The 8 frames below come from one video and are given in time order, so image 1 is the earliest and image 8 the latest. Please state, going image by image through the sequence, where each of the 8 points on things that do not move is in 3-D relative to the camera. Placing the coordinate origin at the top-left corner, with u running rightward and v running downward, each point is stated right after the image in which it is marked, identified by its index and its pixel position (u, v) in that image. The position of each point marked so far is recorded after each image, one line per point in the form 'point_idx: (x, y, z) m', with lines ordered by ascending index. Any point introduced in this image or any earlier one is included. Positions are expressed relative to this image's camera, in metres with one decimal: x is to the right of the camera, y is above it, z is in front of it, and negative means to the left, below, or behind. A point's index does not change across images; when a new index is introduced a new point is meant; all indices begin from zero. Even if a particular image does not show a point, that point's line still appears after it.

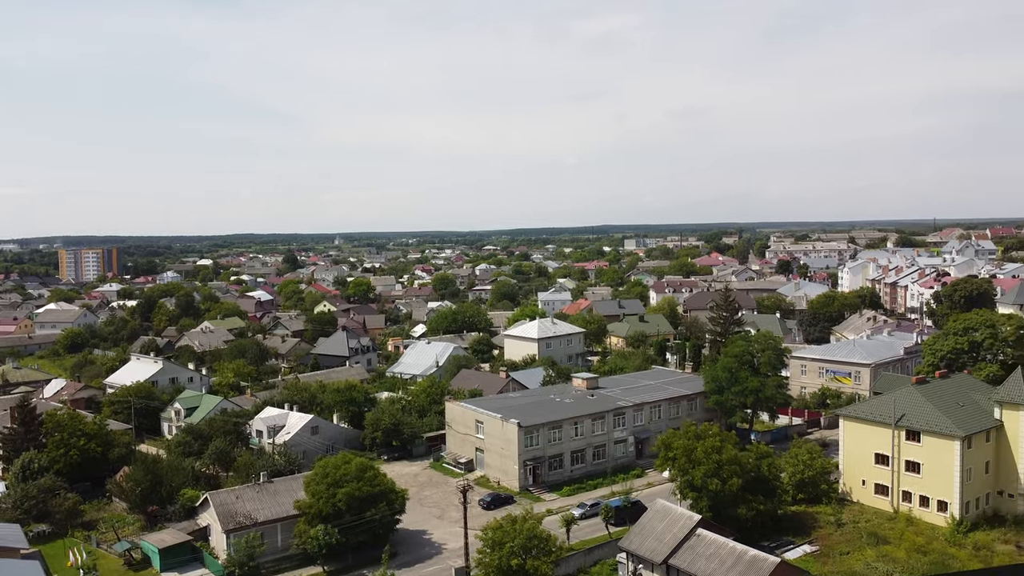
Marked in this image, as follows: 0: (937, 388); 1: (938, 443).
0: (+10.3, -2.4, +17.5) m
1: (+9.5, -3.4, +16.2) m
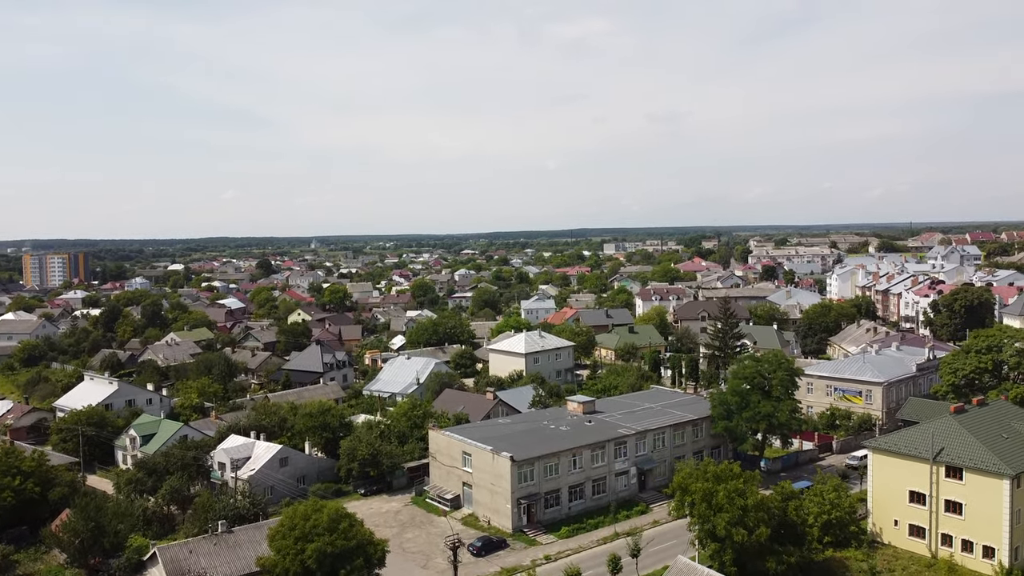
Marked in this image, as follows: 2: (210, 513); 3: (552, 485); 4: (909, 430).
0: (+10.1, -2.8, +15.8) m
1: (+9.4, -3.9, +14.4) m
2: (-7.8, -5.8, +18.9) m
3: (+1.1, -5.4, +20.1) m
4: (+8.8, -3.1, +16.1) m
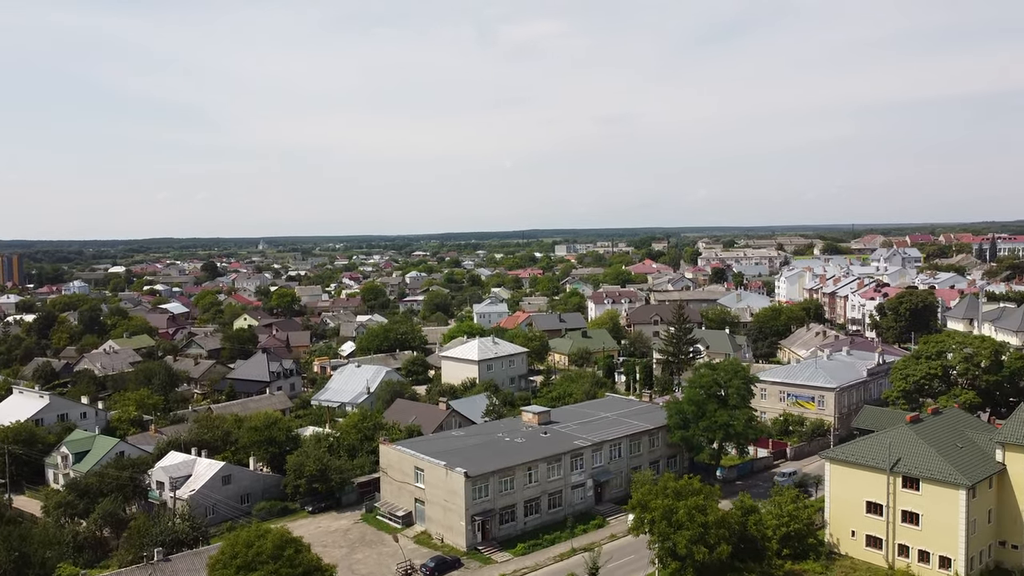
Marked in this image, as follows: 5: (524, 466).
0: (+9.2, -3.0, +15.8) m
1: (+8.5, -4.1, +14.4) m
2: (-8.9, -6.1, +17.7) m
3: (-0.1, -5.6, +19.5) m
4: (+7.8, -3.3, +16.1) m
5: (+0.3, -4.8, +19.8) m
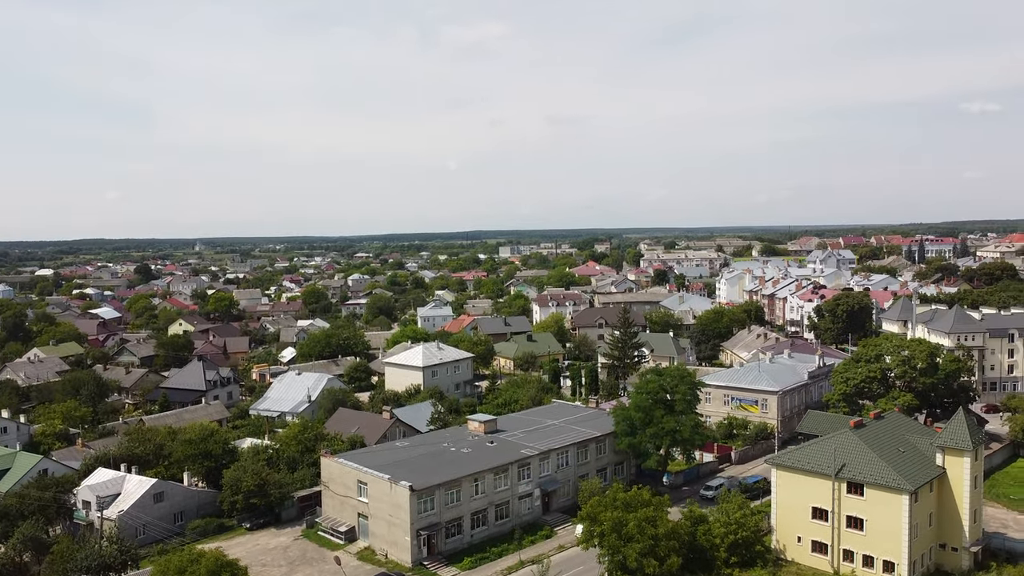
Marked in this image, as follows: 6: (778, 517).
0: (+8.0, -3.2, +16.0) m
1: (+7.5, -4.2, +14.6) m
2: (-10.2, -6.3, +16.6) m
3: (-1.5, -5.8, +19.0) m
4: (+6.6, -3.5, +16.2) m
5: (-1.1, -5.0, +19.3) m
6: (+6.0, -5.1, +16.4) m
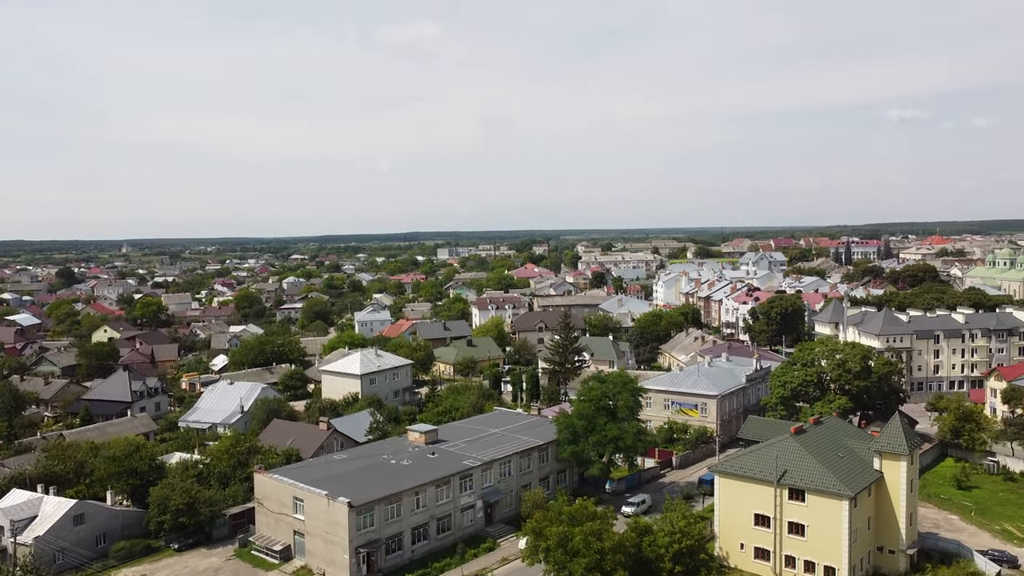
0: (+6.7, -3.3, +16.2) m
1: (+6.3, -4.4, +14.7) m
2: (-11.4, -6.6, +15.2) m
3: (-3.0, -6.0, +18.3) m
4: (+5.4, -3.7, +16.2) m
5: (-2.6, -5.2, +18.7) m
6: (+4.7, -5.3, +16.3) m
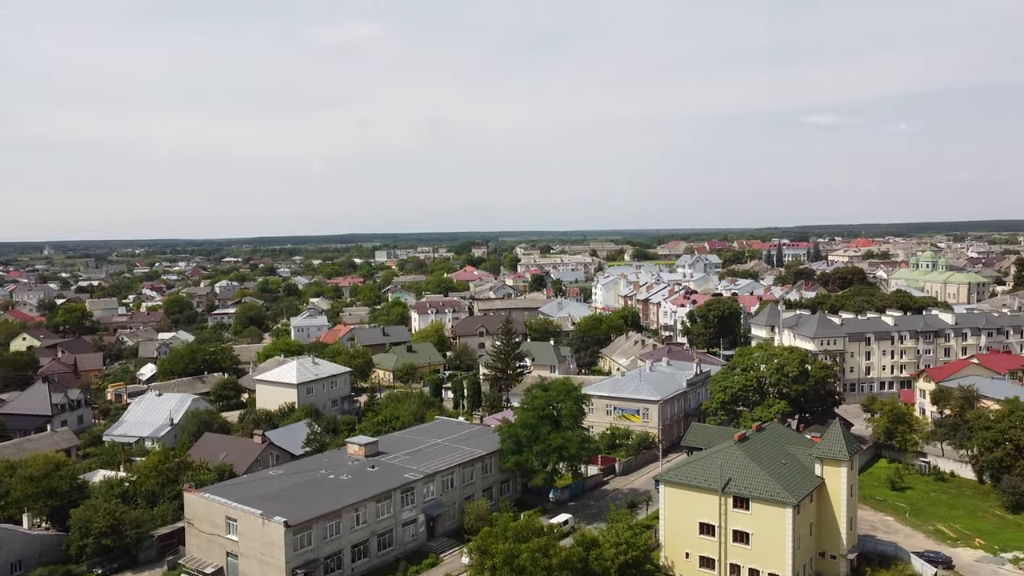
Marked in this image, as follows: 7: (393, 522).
0: (+5.5, -3.5, +16.2) m
1: (+5.2, -4.5, +14.7) m
2: (-12.5, -6.9, +13.8) m
3: (-4.4, -6.3, +17.6) m
4: (+4.1, -3.8, +16.2) m
5: (-4.0, -5.5, +18.0) m
6: (+3.5, -5.5, +16.2) m
7: (-3.1, -6.2, +19.1) m
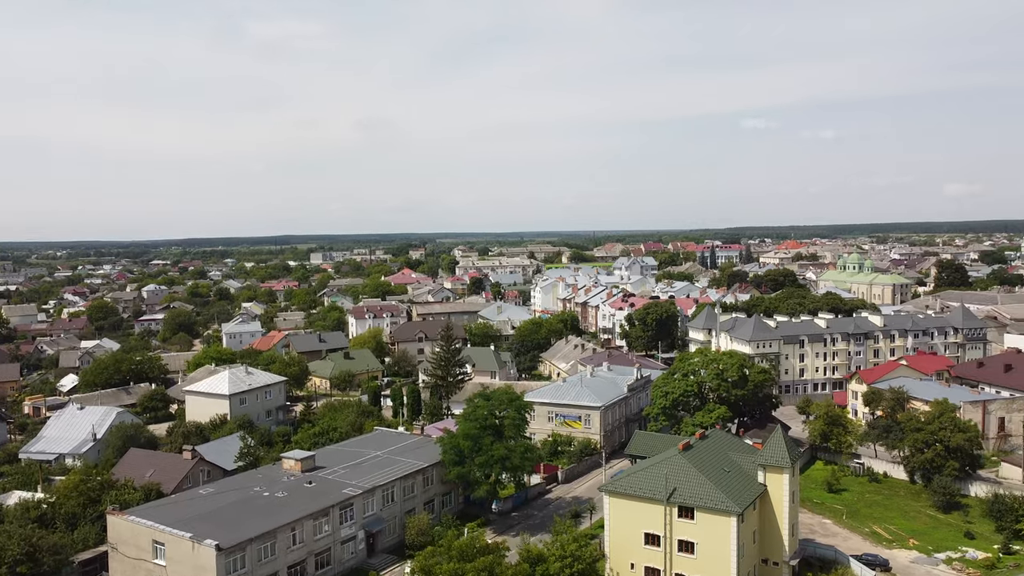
0: (+4.2, -3.7, +16.3) m
1: (+4.1, -4.7, +14.7) m
2: (-13.4, -7.3, +12.3) m
3: (-5.7, -6.6, +16.8) m
4: (+2.9, -4.0, +16.1) m
5: (-5.4, -5.8, +17.2) m
6: (+2.2, -5.7, +16.1) m
7: (-4.6, -6.5, +18.4) m
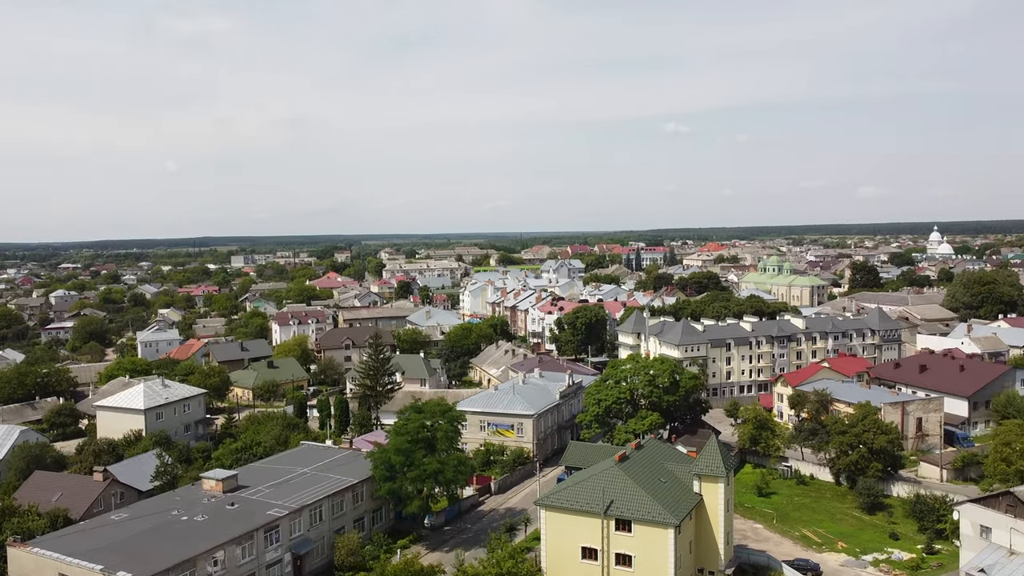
0: (+2.8, -3.9, +16.2) m
1: (+2.8, -4.9, +14.6) m
2: (-14.4, -7.8, +10.5) m
3: (-7.1, -7.0, +15.7) m
4: (+1.4, -4.3, +15.9) m
5: (-6.9, -6.1, +16.2) m
6: (+0.8, -6.0, +15.8) m
7: (-6.2, -6.8, +17.5) m
